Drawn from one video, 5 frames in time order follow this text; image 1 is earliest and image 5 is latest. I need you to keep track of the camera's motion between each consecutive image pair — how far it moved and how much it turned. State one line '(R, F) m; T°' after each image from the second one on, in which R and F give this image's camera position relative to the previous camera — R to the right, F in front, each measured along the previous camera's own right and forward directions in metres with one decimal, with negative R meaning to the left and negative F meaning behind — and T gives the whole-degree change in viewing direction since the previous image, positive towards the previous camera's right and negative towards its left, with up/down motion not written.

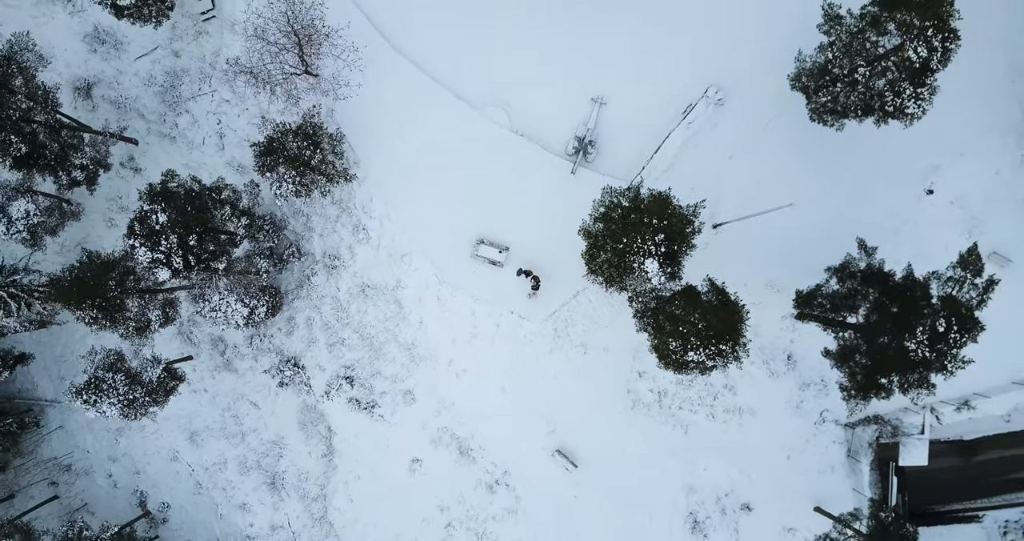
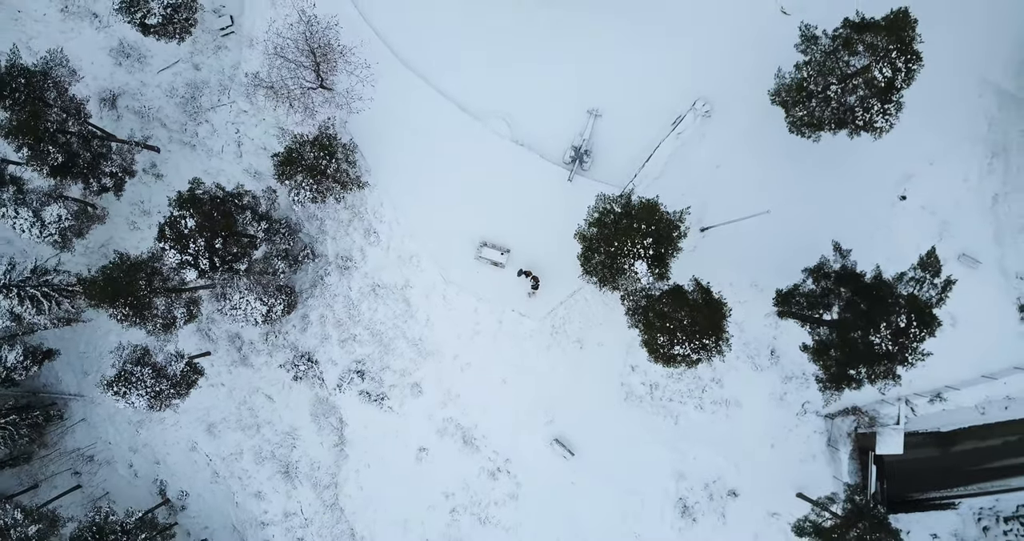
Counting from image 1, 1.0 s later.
(0.0, -1.6) m; 0°
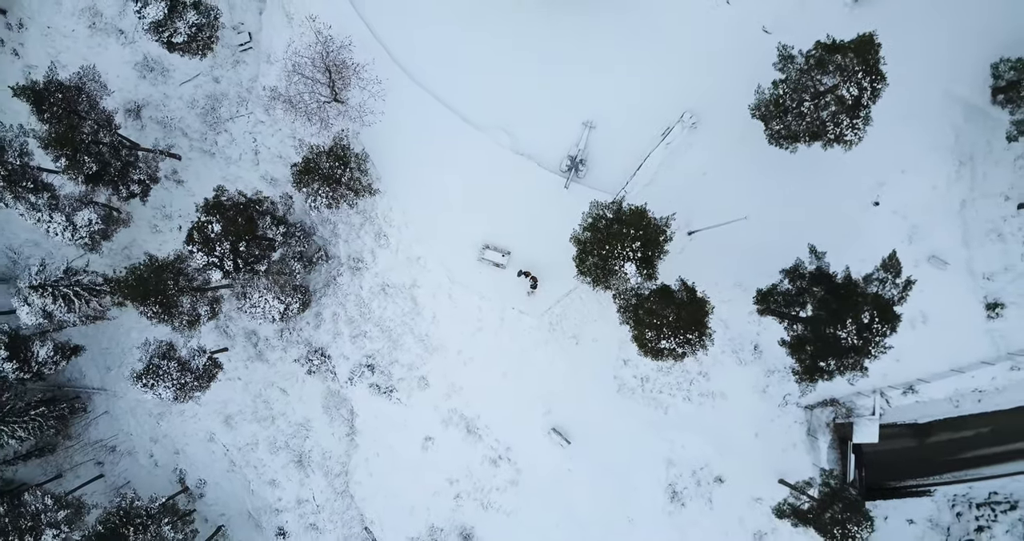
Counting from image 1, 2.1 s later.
(0.0, -1.8) m; 0°
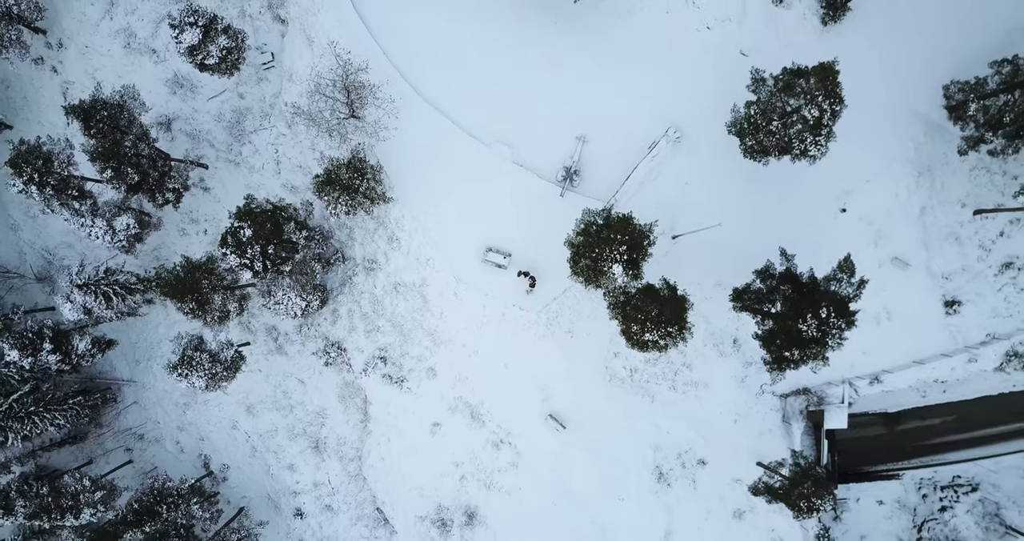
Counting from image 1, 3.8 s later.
(0.0, -2.6) m; 0°
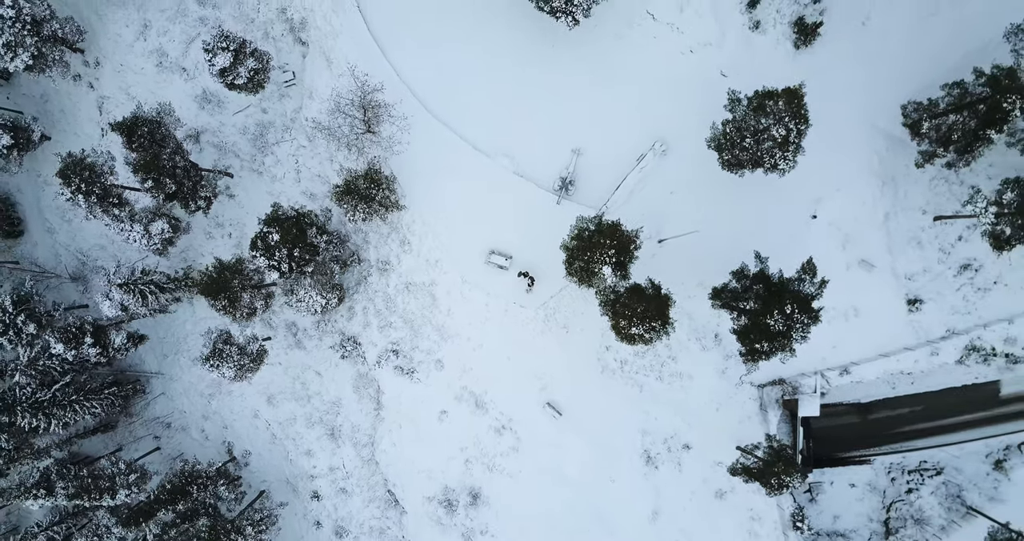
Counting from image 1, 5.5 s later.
(0.0, -2.8) m; 0°
